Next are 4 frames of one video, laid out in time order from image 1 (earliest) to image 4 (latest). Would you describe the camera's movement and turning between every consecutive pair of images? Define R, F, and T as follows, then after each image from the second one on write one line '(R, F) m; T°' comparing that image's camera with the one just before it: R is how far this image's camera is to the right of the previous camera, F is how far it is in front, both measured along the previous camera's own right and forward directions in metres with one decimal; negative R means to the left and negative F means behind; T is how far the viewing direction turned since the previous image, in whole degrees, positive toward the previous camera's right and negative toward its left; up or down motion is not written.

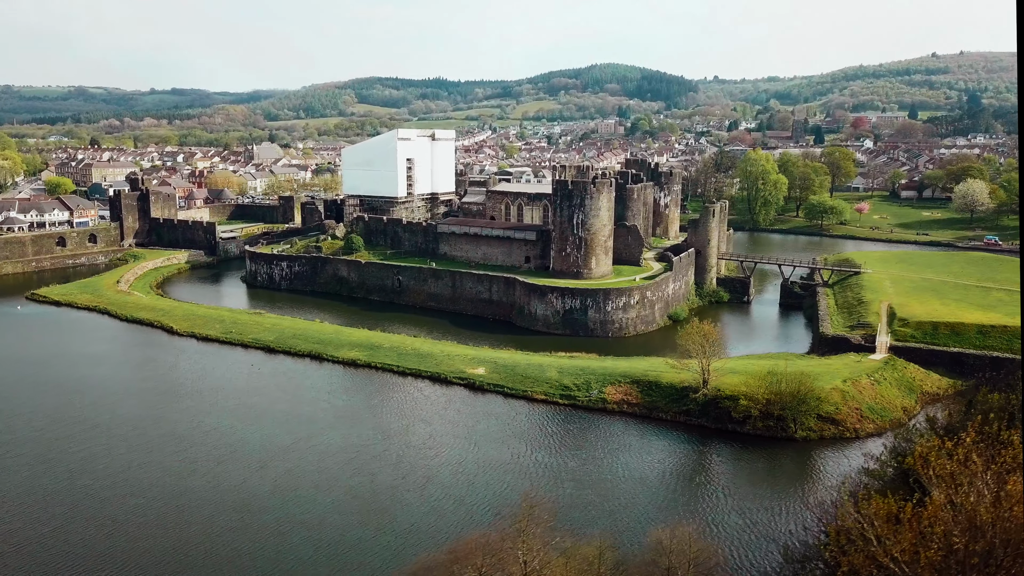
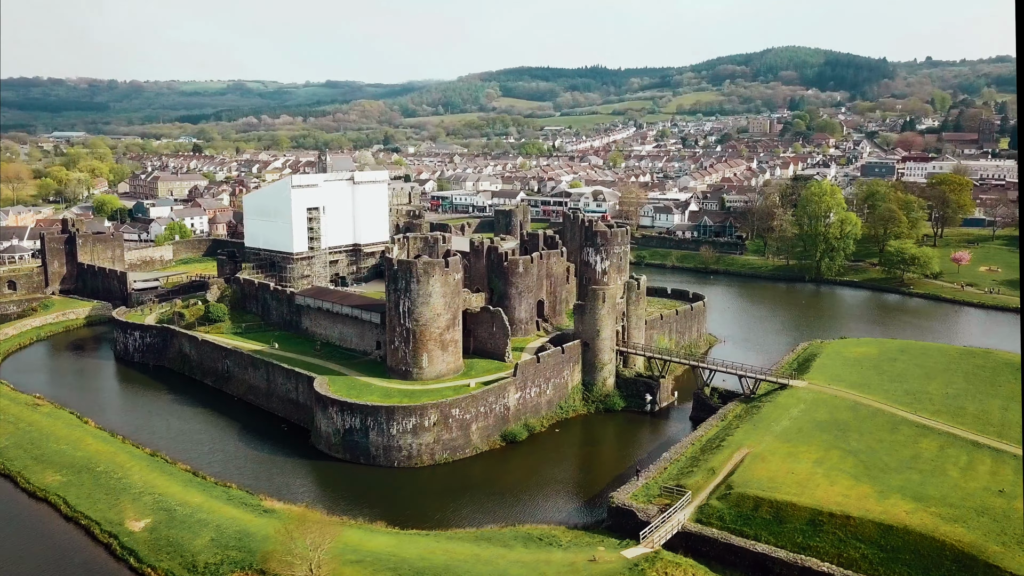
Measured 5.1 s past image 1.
(+13.0, +7.1) m; -15°
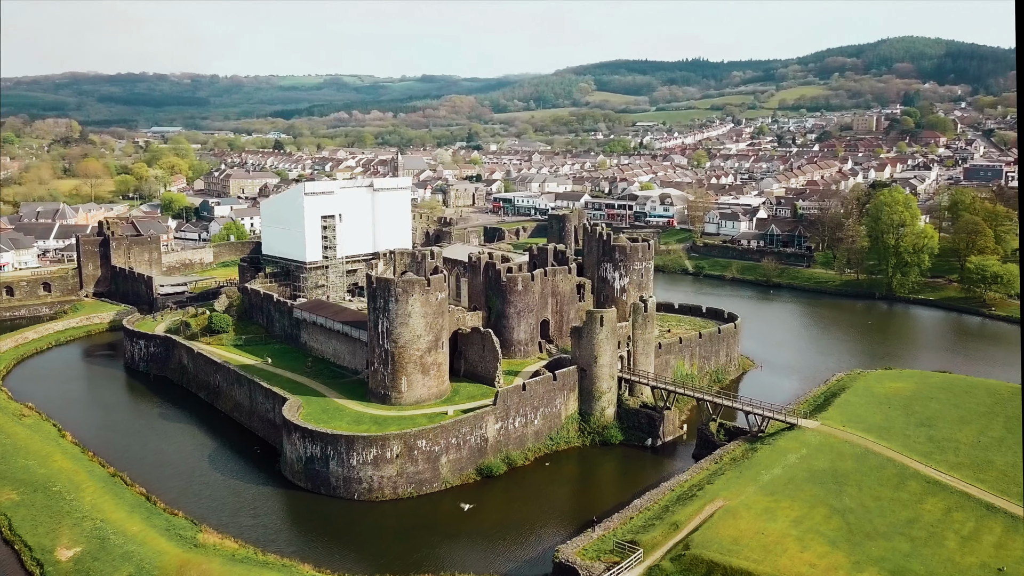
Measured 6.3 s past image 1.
(+4.0, +2.0) m; -7°
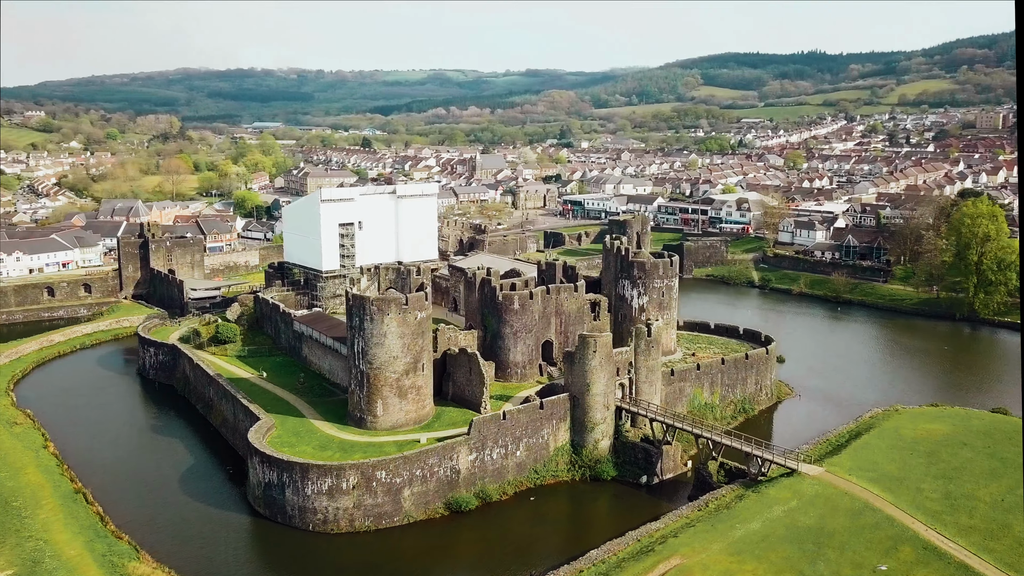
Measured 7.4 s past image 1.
(+4.0, +2.1) m; -8°
